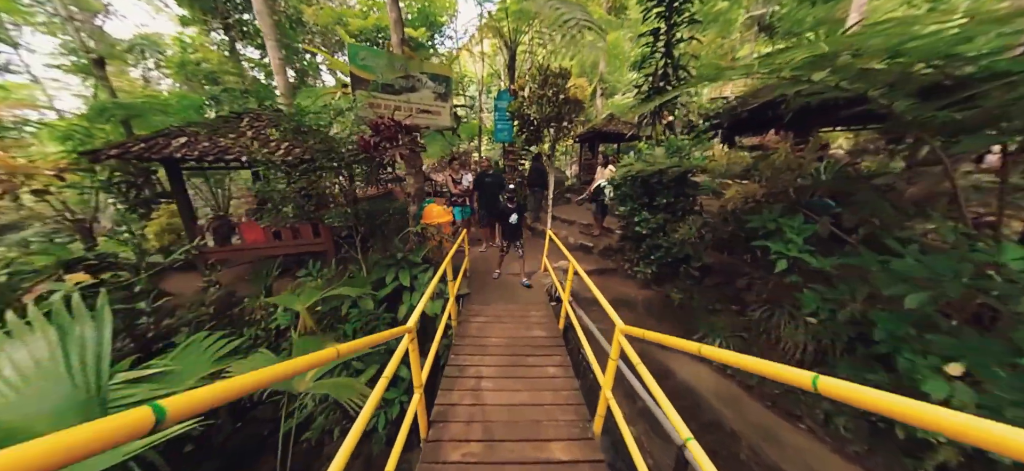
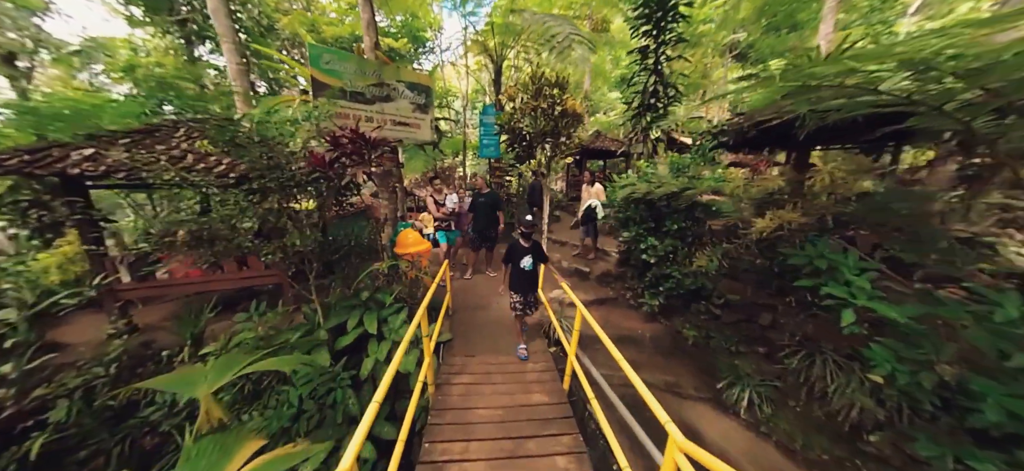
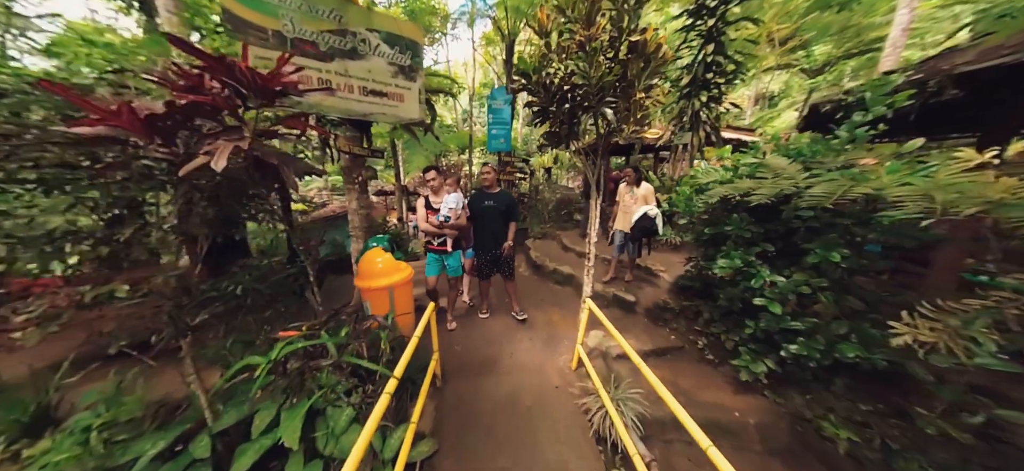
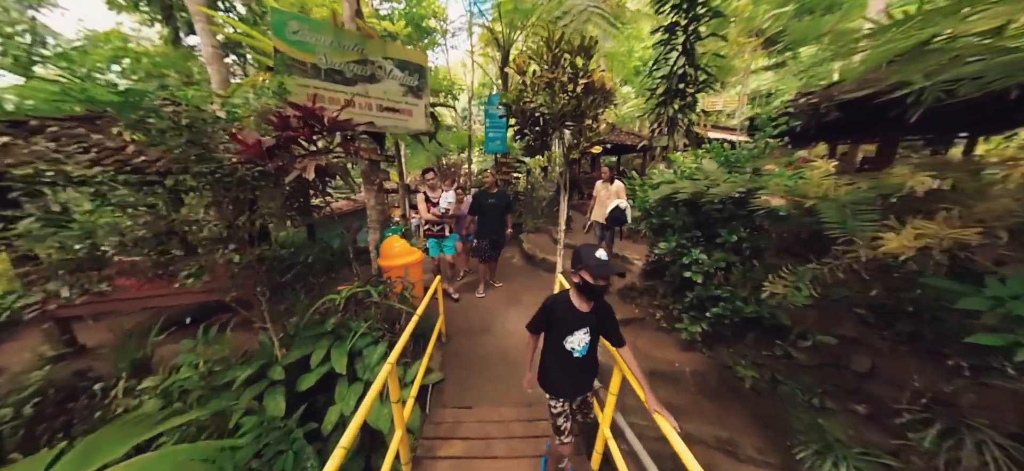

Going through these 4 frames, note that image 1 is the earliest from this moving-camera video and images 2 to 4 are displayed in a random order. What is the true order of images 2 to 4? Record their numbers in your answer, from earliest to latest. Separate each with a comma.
2, 4, 3
